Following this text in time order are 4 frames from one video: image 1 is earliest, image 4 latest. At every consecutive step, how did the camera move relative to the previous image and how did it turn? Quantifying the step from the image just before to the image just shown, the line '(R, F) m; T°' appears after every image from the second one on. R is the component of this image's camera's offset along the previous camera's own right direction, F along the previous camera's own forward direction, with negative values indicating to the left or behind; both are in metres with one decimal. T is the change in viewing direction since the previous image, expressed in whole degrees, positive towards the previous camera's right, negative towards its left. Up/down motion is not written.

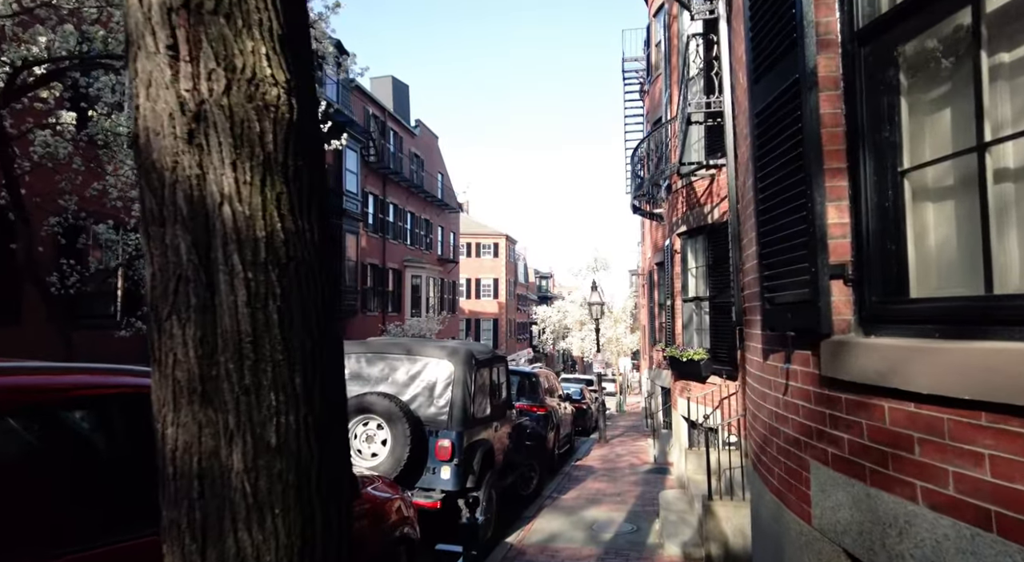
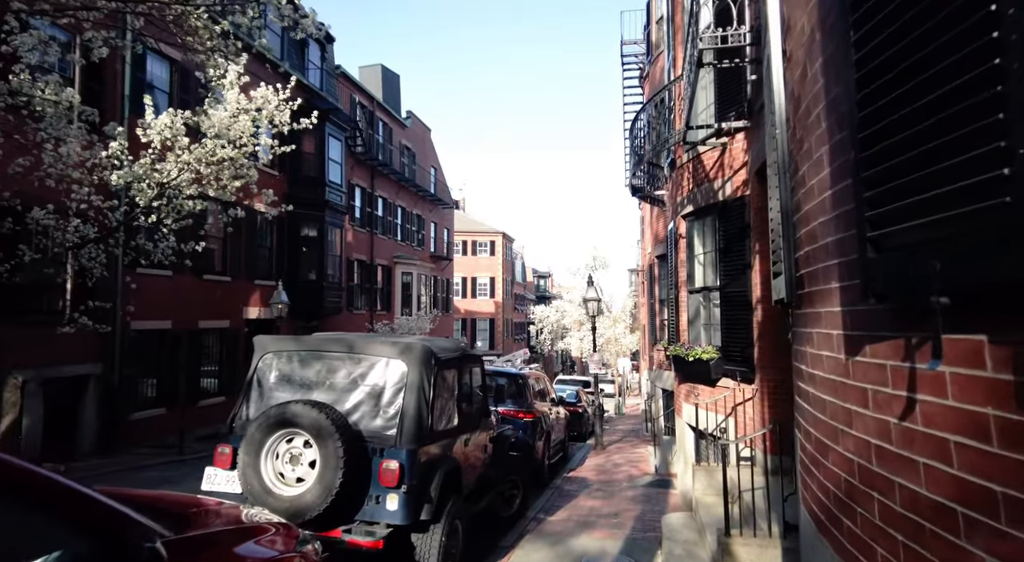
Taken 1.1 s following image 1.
(+0.3, +1.3) m; 0°
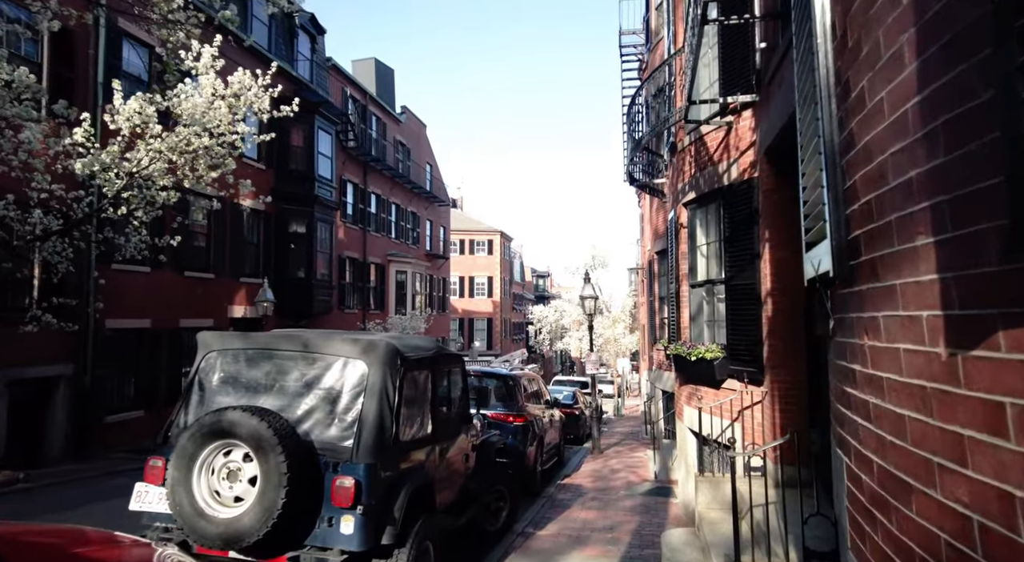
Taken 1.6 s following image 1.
(+0.2, +0.7) m; 0°
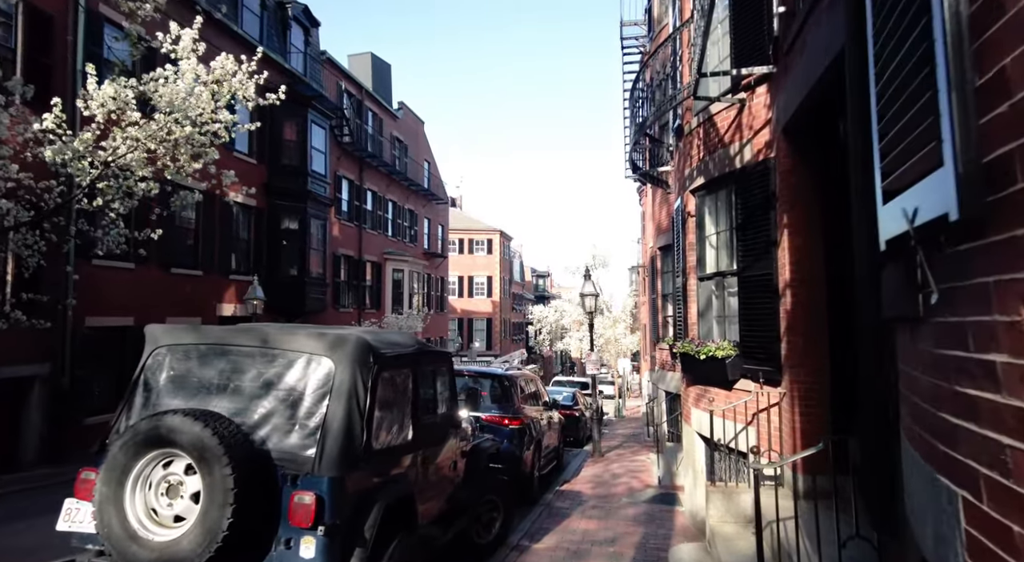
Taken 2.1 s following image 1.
(+0.1, +0.6) m; 0°
